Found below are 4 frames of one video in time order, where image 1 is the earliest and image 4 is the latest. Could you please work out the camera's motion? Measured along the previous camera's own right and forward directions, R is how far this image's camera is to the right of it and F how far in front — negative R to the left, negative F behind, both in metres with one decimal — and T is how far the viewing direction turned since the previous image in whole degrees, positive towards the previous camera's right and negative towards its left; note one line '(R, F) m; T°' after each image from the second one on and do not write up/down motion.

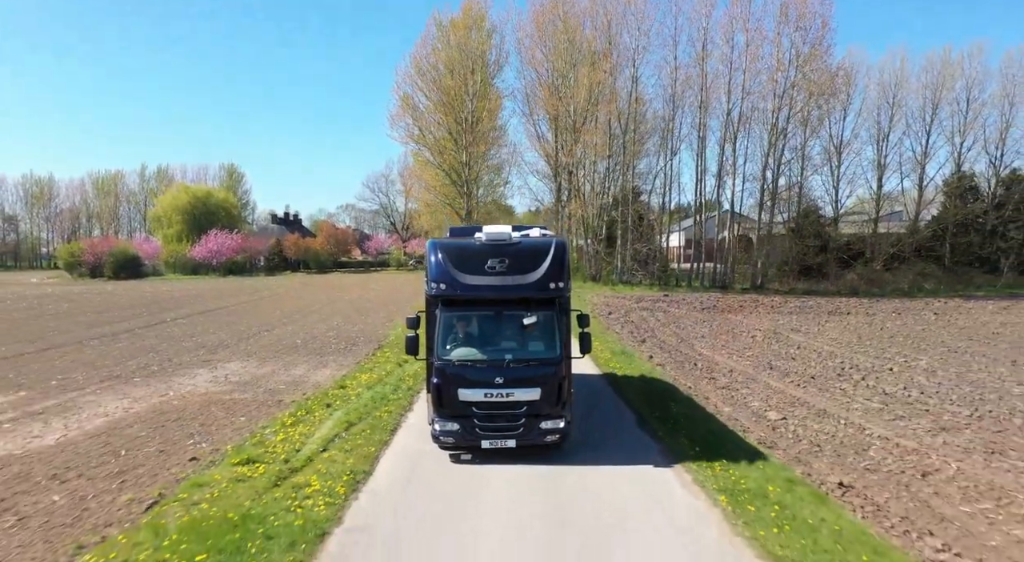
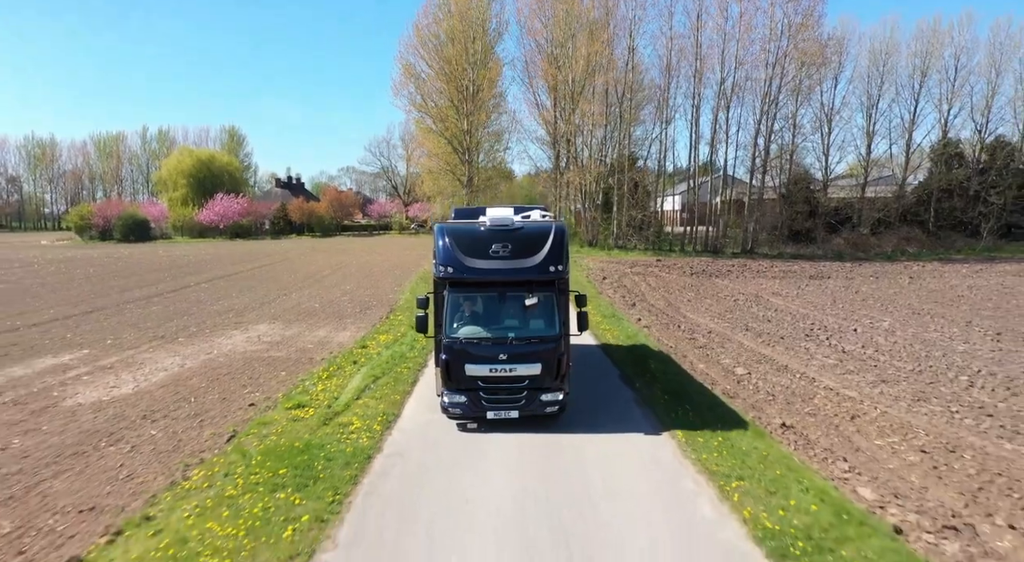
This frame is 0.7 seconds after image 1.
(0.0, -1.4) m; 0°
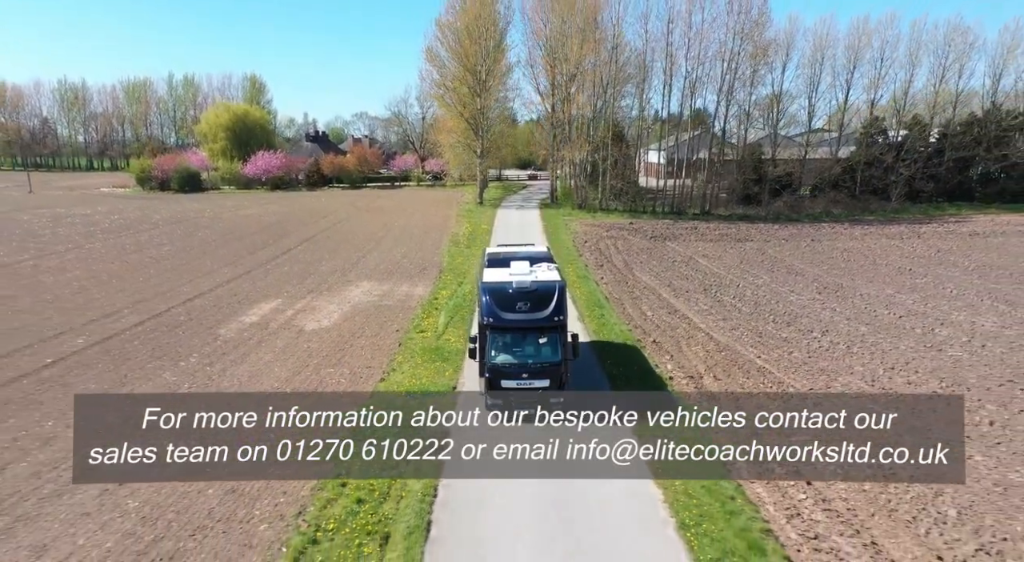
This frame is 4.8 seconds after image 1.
(-0.3, -9.2) m; 0°
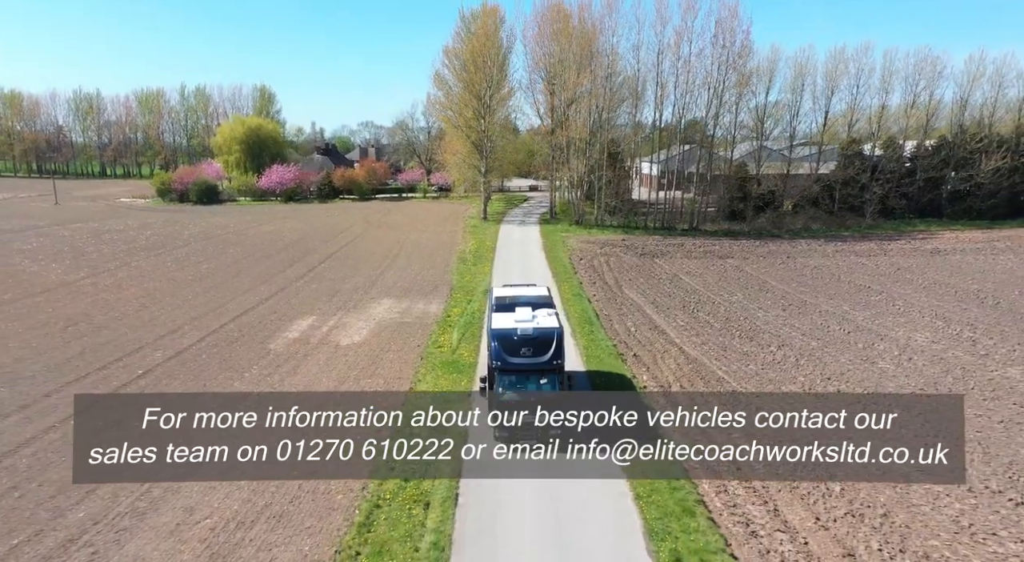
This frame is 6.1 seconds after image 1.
(-0.1, -3.5) m; 0°
